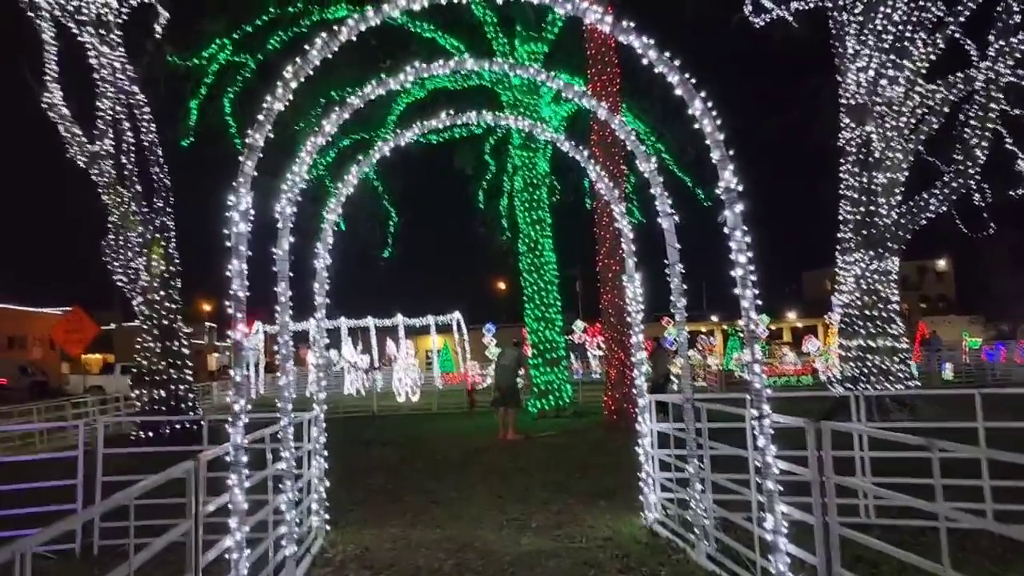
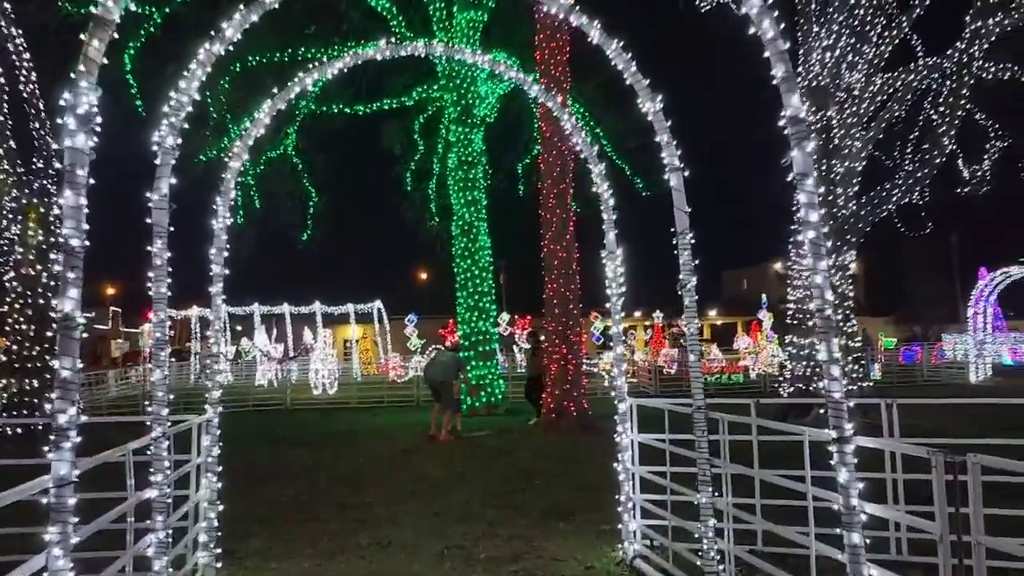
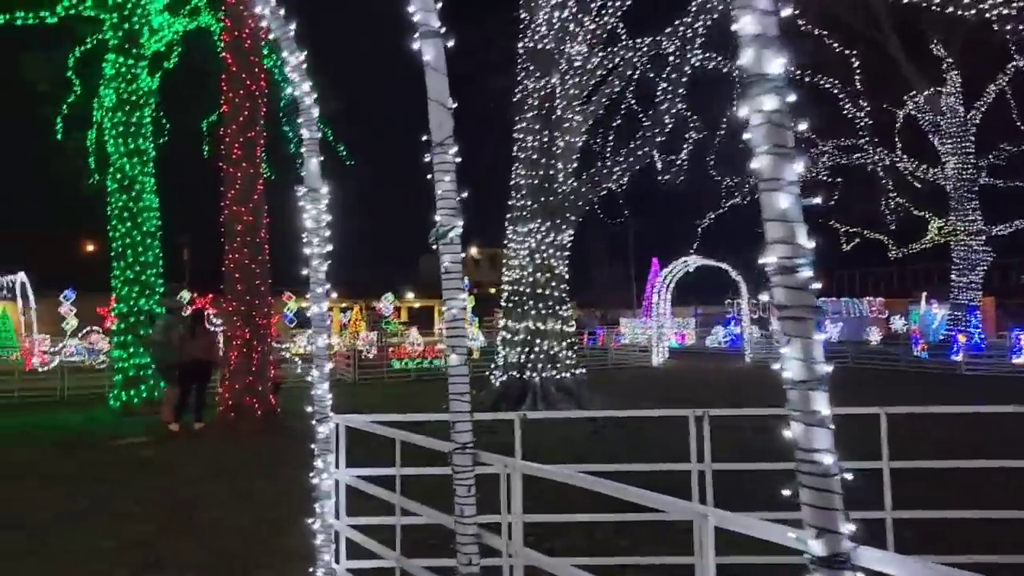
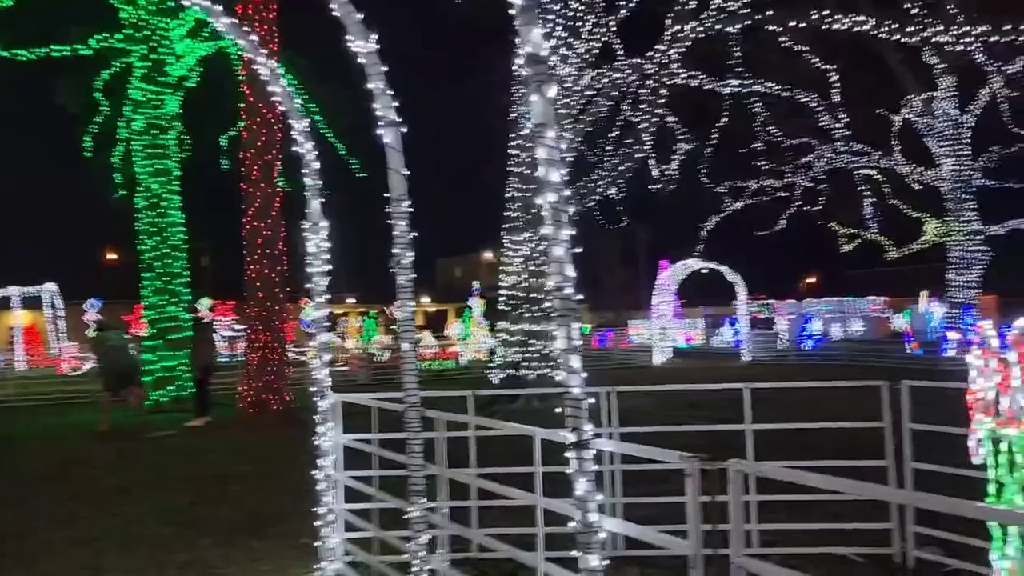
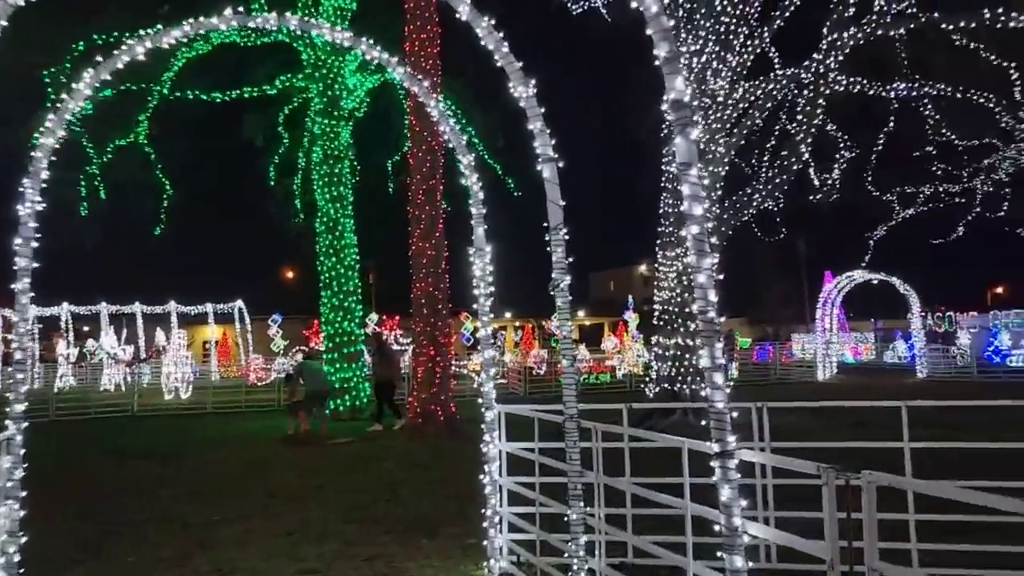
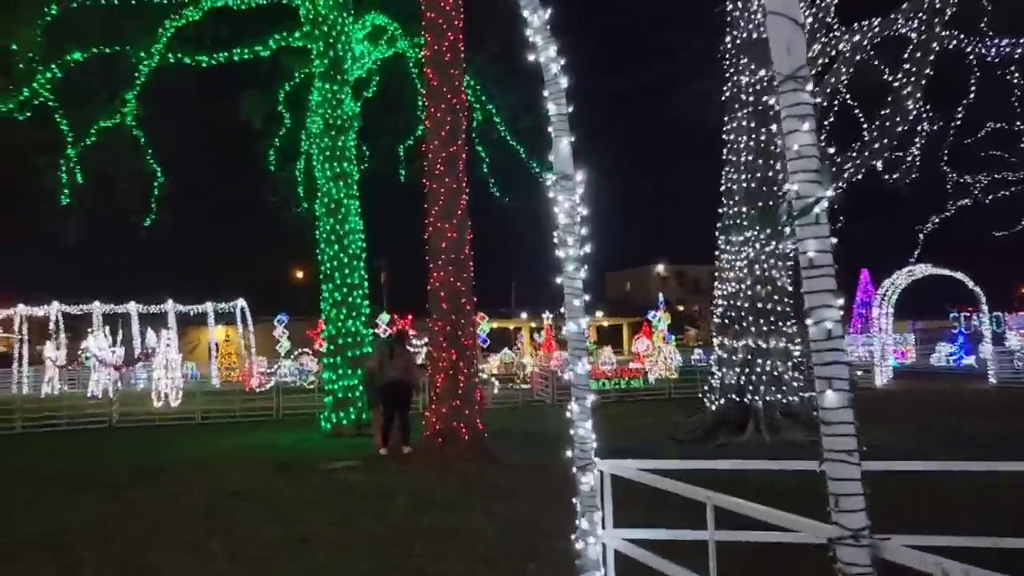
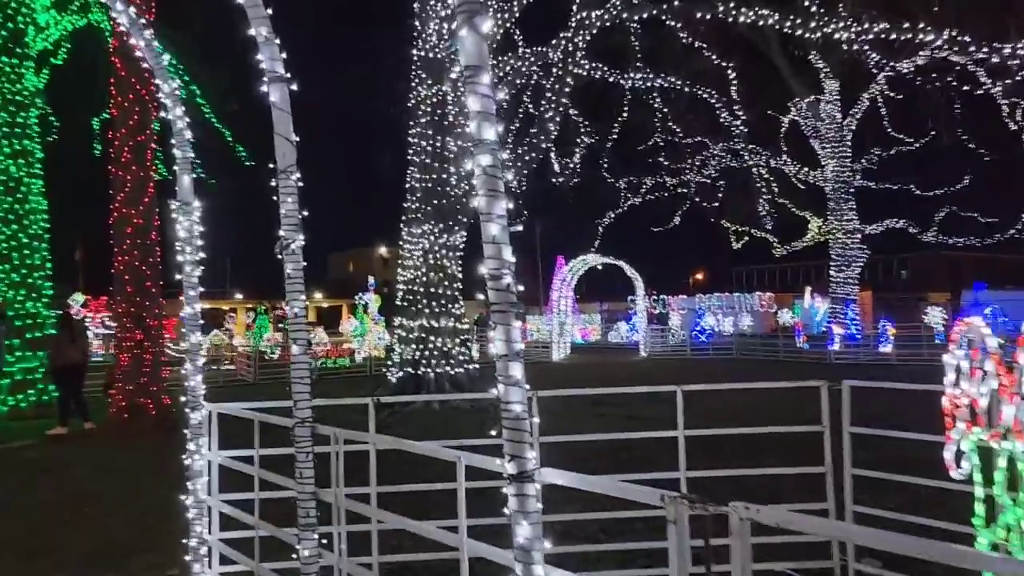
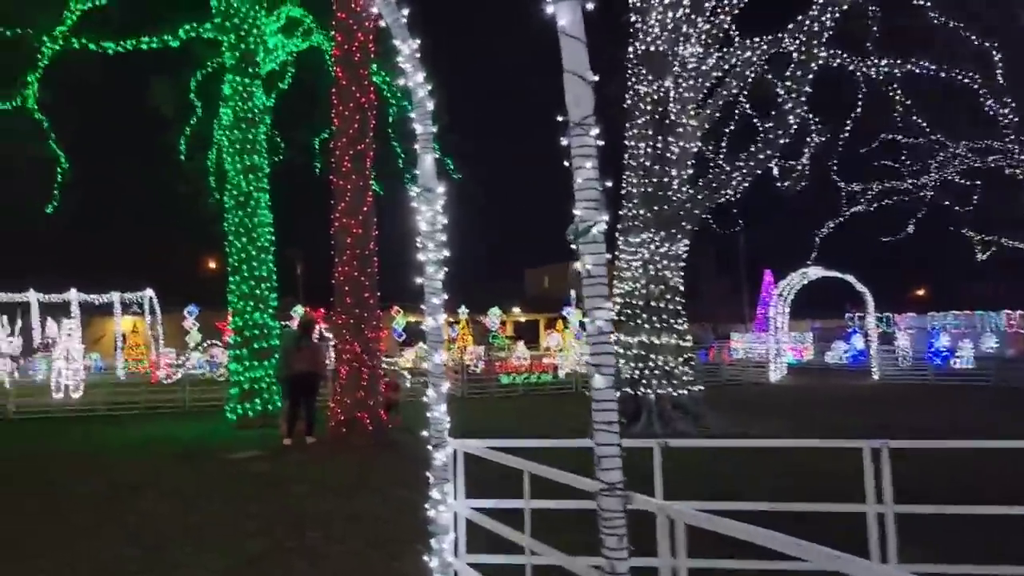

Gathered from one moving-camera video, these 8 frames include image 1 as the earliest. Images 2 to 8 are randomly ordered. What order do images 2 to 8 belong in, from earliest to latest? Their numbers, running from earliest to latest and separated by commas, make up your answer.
2, 5, 4, 7, 3, 8, 6
